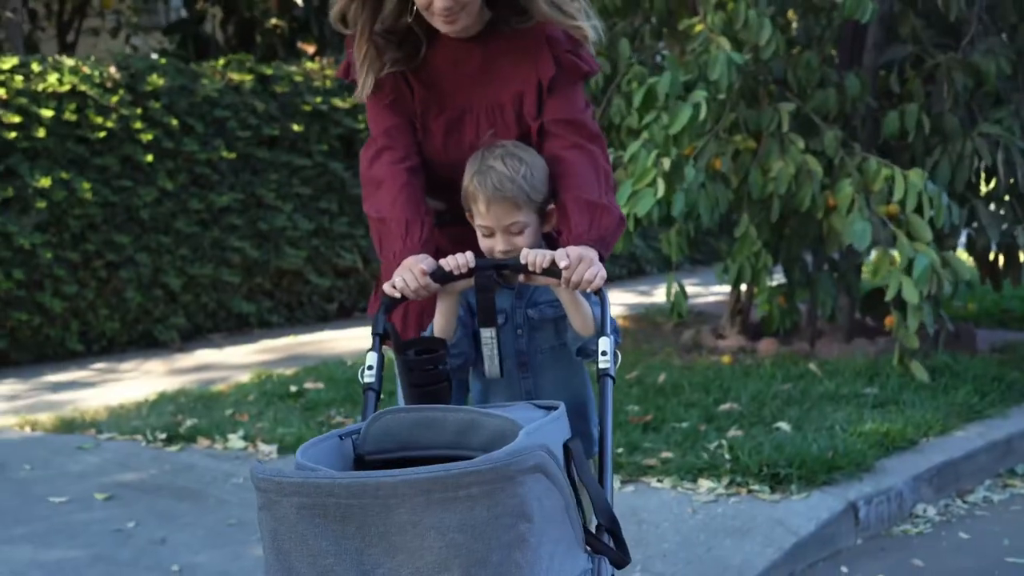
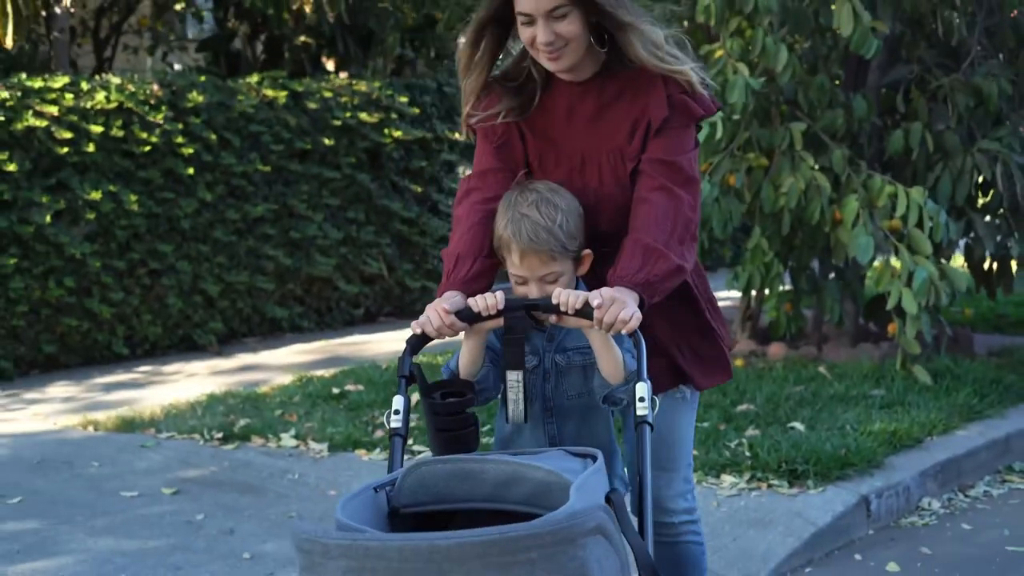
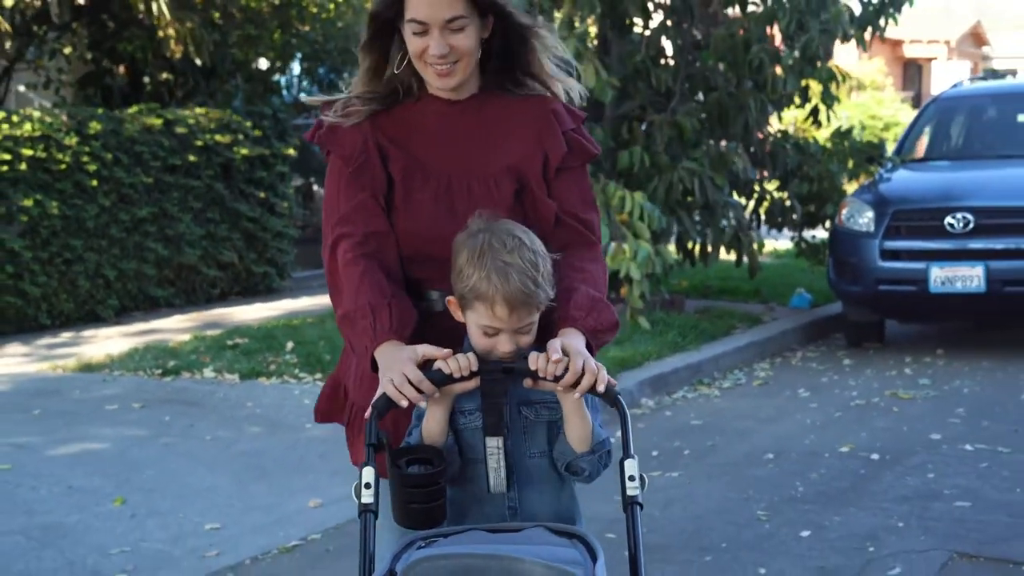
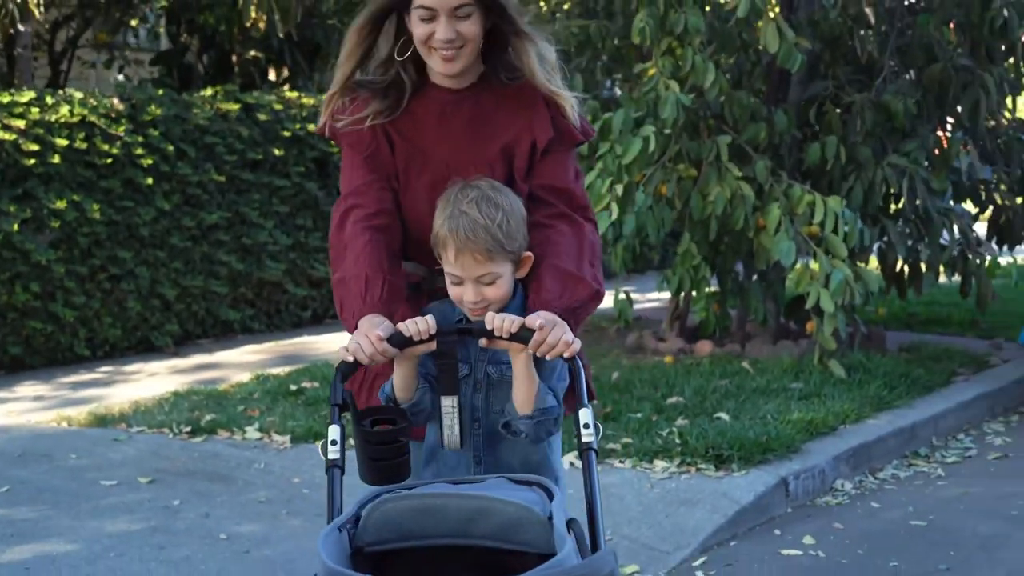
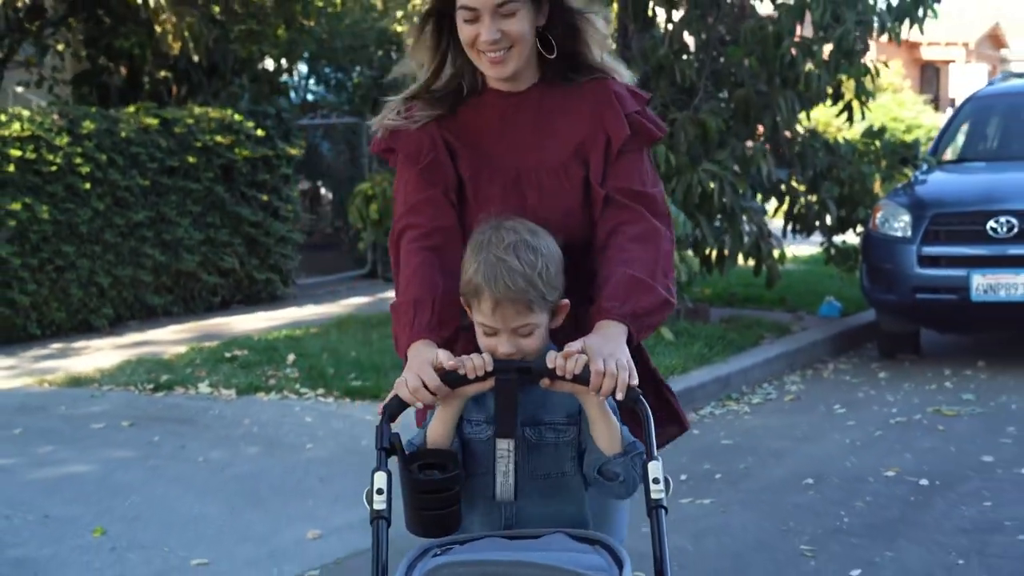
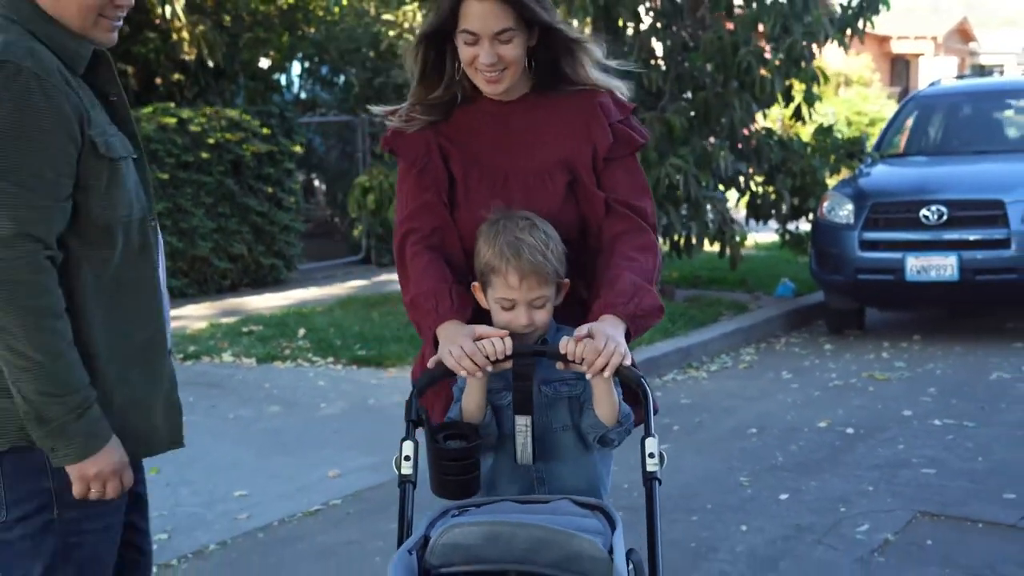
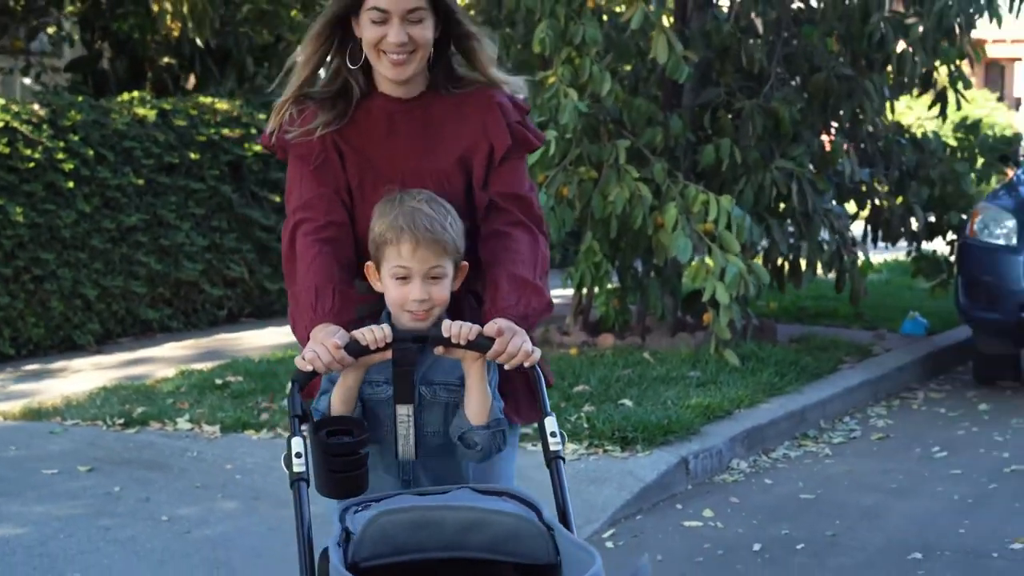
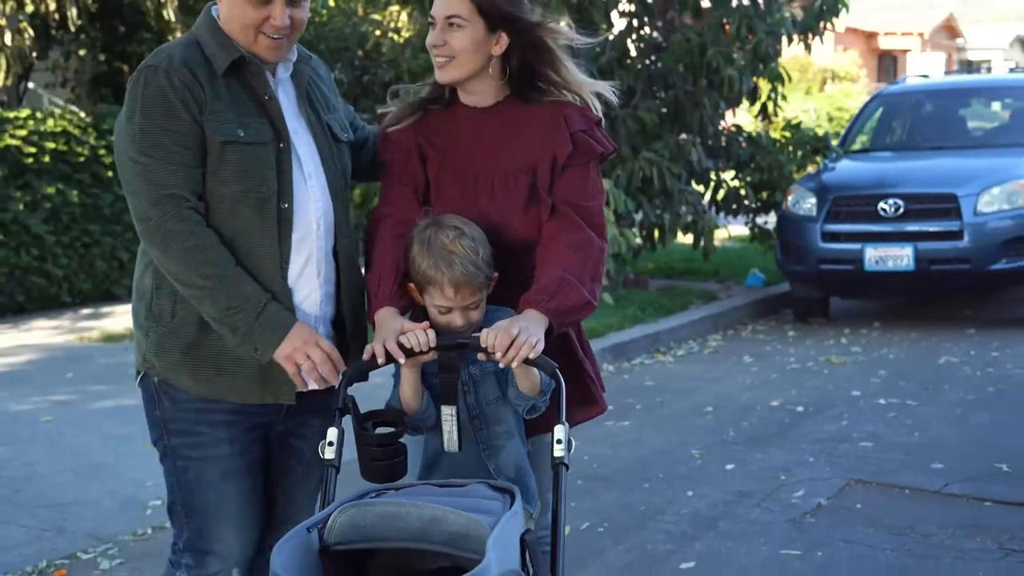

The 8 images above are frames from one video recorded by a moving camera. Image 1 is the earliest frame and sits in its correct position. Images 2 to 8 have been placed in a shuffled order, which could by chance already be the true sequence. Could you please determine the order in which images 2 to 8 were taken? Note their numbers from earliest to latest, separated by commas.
2, 4, 7, 5, 3, 6, 8
